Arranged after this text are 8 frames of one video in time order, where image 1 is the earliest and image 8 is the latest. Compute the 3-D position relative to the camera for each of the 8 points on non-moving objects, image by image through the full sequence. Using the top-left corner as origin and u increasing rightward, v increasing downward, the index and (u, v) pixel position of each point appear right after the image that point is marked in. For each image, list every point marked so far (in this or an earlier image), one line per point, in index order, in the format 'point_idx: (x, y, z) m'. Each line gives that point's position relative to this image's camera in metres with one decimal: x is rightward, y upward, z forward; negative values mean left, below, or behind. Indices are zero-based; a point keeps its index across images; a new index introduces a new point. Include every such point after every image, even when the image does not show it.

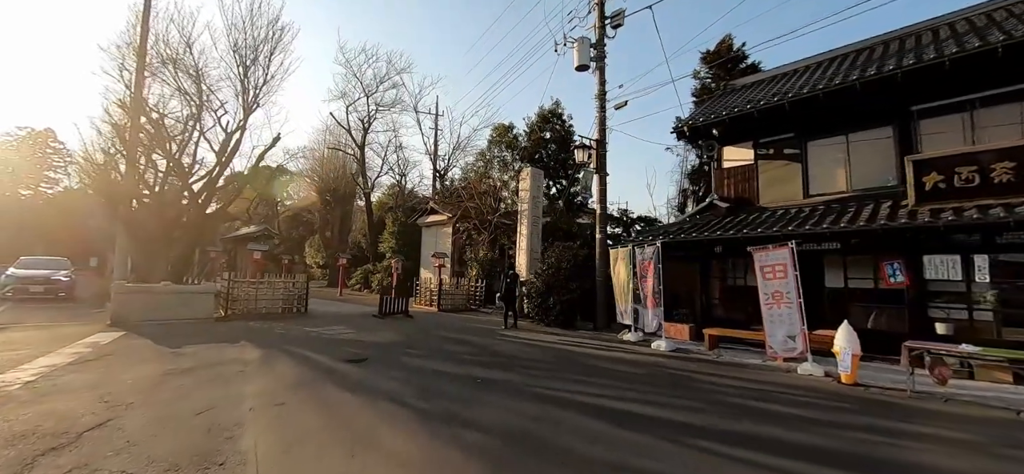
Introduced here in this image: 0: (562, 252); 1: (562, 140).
0: (+1.3, -0.4, +11.0) m
1: (+2.0, +3.8, +15.8) m
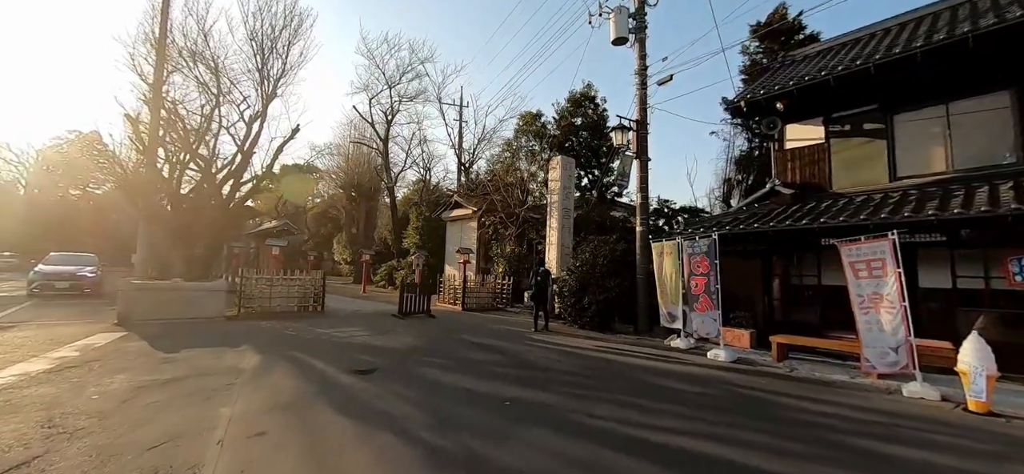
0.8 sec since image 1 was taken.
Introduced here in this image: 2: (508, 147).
0: (+2.1, -0.2, +9.9) m
1: (+3.0, +4.0, +14.6) m
2: (-0.2, +3.8, +17.1) m
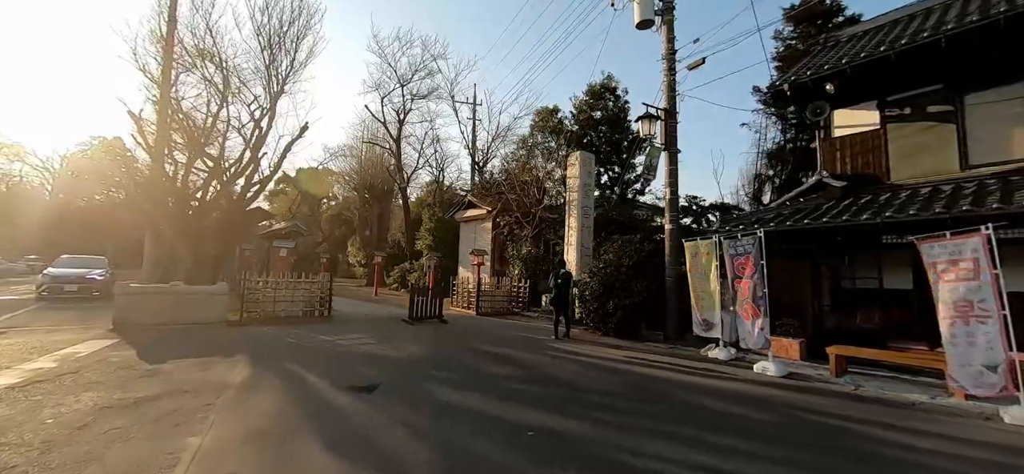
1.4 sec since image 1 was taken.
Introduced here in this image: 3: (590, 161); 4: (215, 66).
0: (+2.5, -0.2, +9.2) m
1: (+3.5, +4.0, +13.8) m
2: (+0.5, +3.8, +16.4) m
3: (+2.4, +2.4, +12.6) m
4: (-9.8, +5.6, +13.4) m
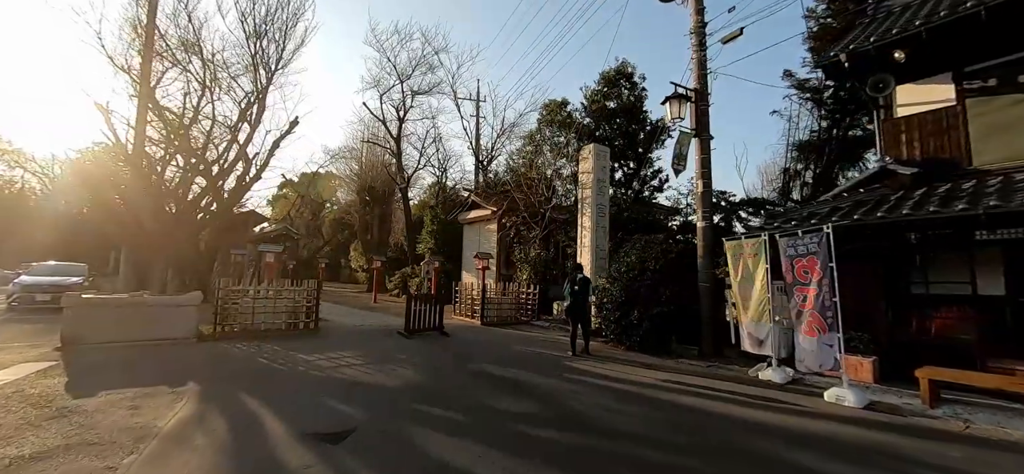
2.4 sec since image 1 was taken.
0: (+2.6, -0.2, +8.0) m
1: (+3.7, +3.9, +12.7) m
2: (+0.7, +3.7, +15.4) m
3: (+2.6, +2.3, +11.5) m
4: (-9.6, +5.5, +12.5) m
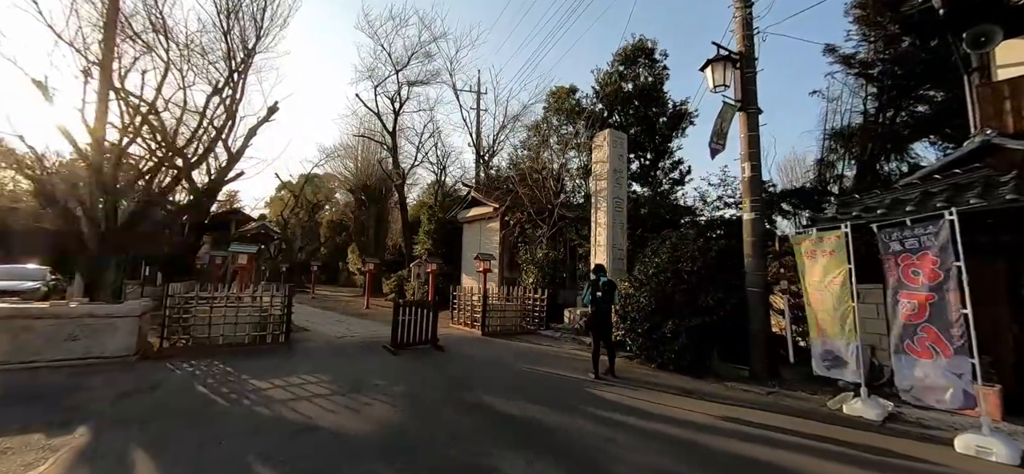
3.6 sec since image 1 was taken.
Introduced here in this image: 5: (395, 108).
0: (+2.7, -0.1, +6.7) m
1: (+3.8, +4.0, +11.4) m
2: (+0.8, +3.7, +14.1) m
3: (+2.7, +2.4, +10.2) m
4: (-9.5, +5.5, +11.2) m
5: (-5.6, +6.1, +19.4) m
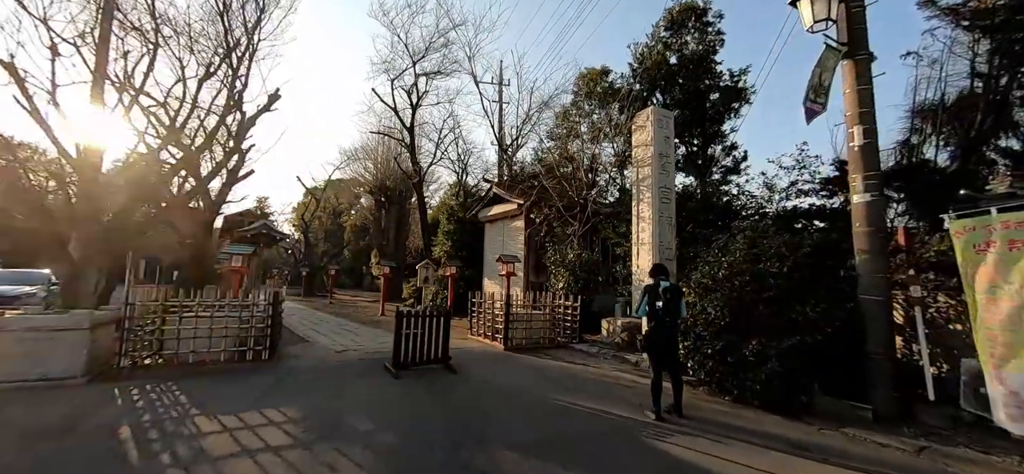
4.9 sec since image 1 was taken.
0: (+3.1, 0.0, +5.1) m
1: (+4.4, +4.1, +9.8) m
2: (+1.6, +3.7, +12.6) m
3: (+3.3, +2.5, +8.6) m
4: (-8.8, +5.5, +10.4) m
5: (-4.5, +6.0, +18.4) m
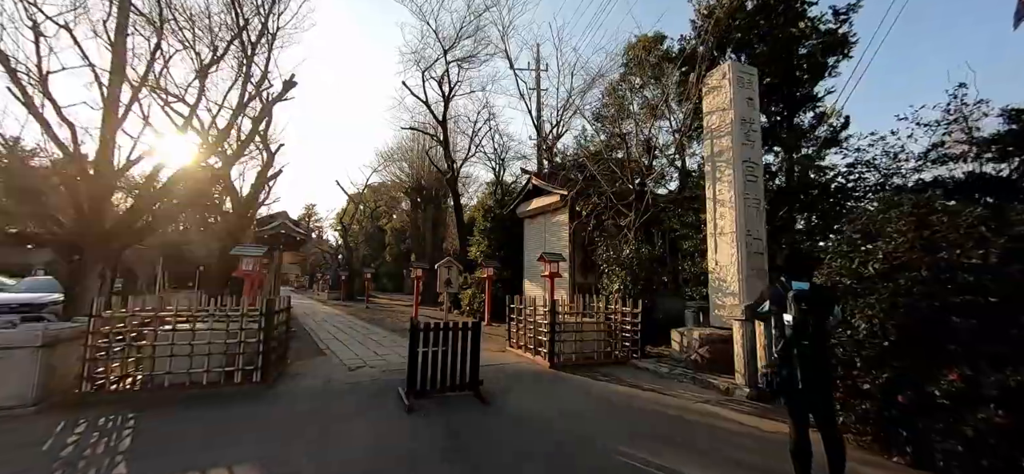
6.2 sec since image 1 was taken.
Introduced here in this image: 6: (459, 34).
0: (+3.5, +0.2, +3.3) m
1: (+5.2, +4.3, +7.9) m
2: (+2.7, +3.9, +11.0) m
3: (+4.0, +2.7, +6.9) m
4: (-8.0, +5.4, +9.8) m
5: (-2.9, +6.0, +17.3) m
6: (-2.0, +7.7, +15.6) m
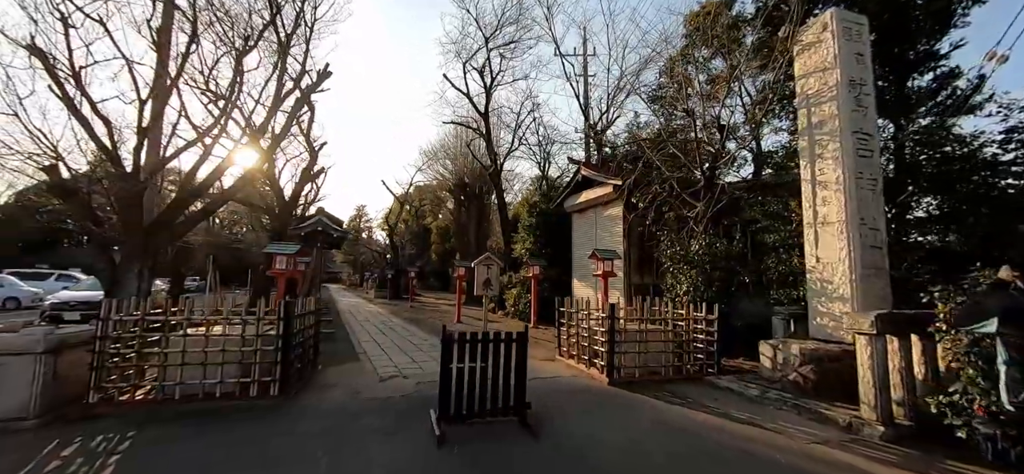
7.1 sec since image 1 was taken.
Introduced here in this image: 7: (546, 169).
0: (+3.8, +0.3, +2.1) m
1: (+6.0, +4.4, +6.4) m
2: (+3.8, +4.0, +9.7) m
3: (+4.7, +2.8, +5.5) m
4: (-6.9, +5.4, +9.8) m
5: (-1.0, +6.1, +16.6) m
6: (-0.4, +7.8, +14.8) m
7: (+1.5, +3.0, +18.2) m
